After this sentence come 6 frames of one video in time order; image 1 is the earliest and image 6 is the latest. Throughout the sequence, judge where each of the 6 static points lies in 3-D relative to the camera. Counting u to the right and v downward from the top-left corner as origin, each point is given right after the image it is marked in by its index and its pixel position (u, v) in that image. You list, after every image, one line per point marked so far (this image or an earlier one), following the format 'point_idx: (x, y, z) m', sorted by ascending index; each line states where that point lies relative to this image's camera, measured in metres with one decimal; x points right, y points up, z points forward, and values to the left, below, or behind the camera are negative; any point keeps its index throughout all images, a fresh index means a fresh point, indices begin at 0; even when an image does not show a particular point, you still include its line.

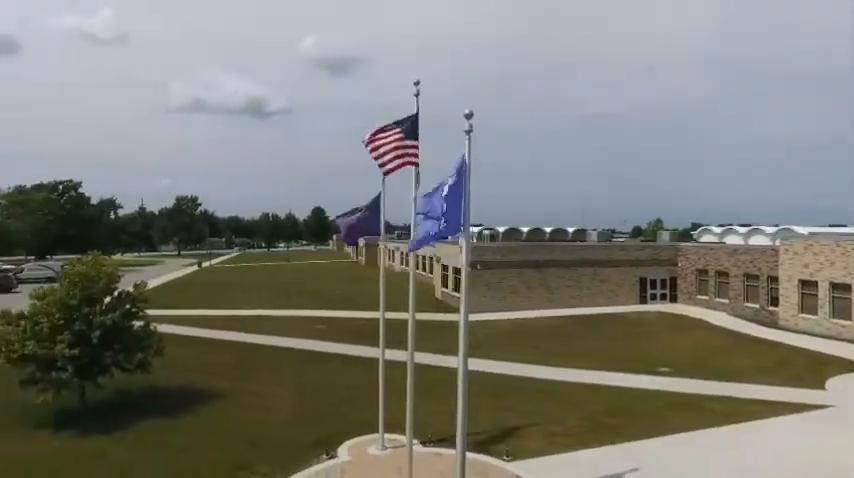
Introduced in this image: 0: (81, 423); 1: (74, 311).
0: (-10.3, -5.5, +15.7) m
1: (-10.5, -2.1, +15.8) m
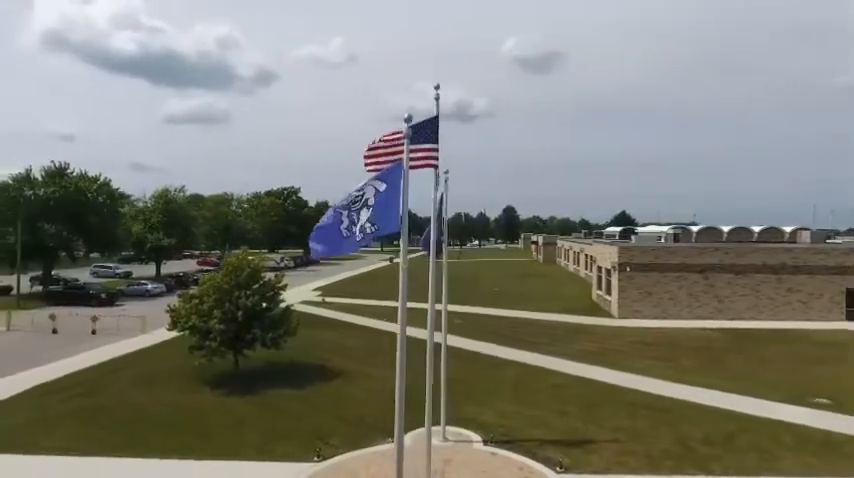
0: (-7.3, -5.3, +19.4) m
1: (-7.4, -2.0, +19.6) m
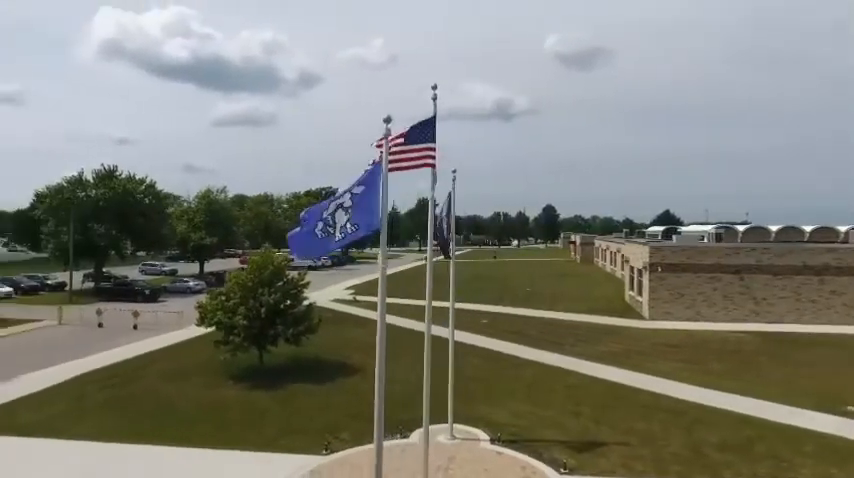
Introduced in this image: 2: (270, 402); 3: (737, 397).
0: (-6.6, -5.3, +20.1) m
1: (-6.7, -2.0, +20.3) m
2: (-5.4, -5.5, +18.0) m
3: (+9.7, -5.0, +16.6) m
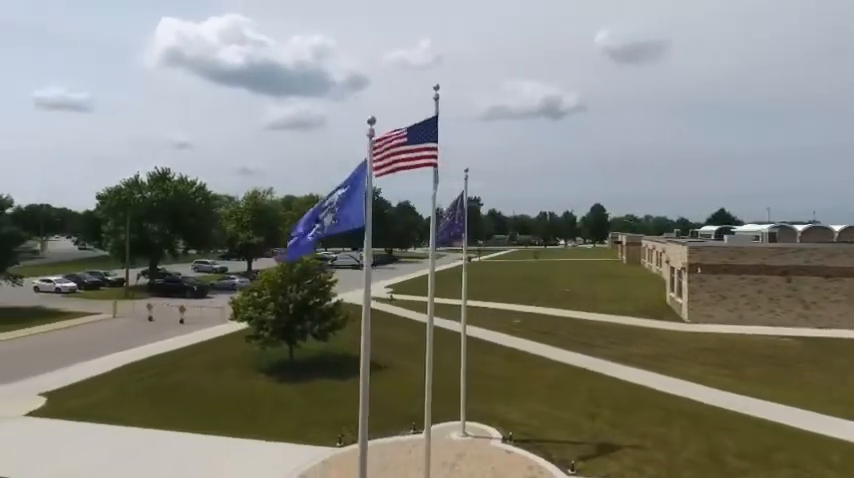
0: (-5.7, -5.3, +20.8) m
1: (-5.8, -1.9, +21.0) m
2: (-4.6, -5.5, +18.7) m
3: (+10.2, -4.9, +15.8) m
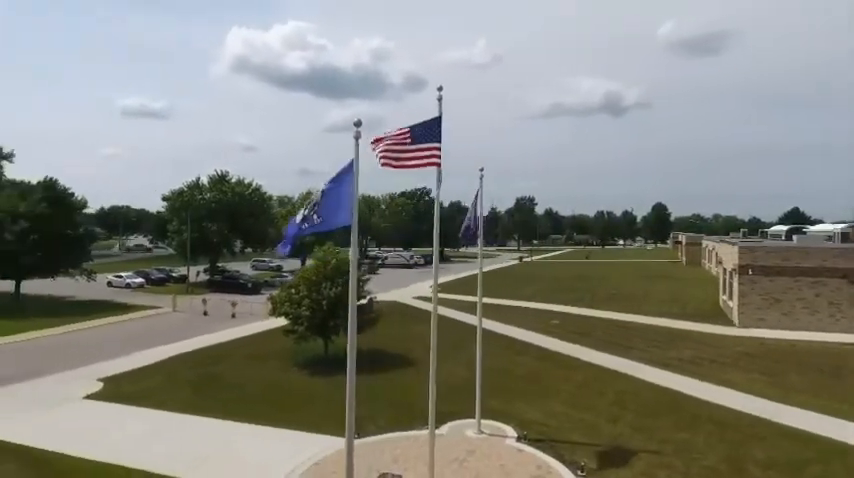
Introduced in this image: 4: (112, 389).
0: (-4.5, -5.2, +21.6) m
1: (-4.6, -1.9, +21.8) m
2: (-3.7, -5.4, +19.4) m
3: (+10.8, -4.9, +14.9) m
4: (-11.8, -5.6, +19.7) m
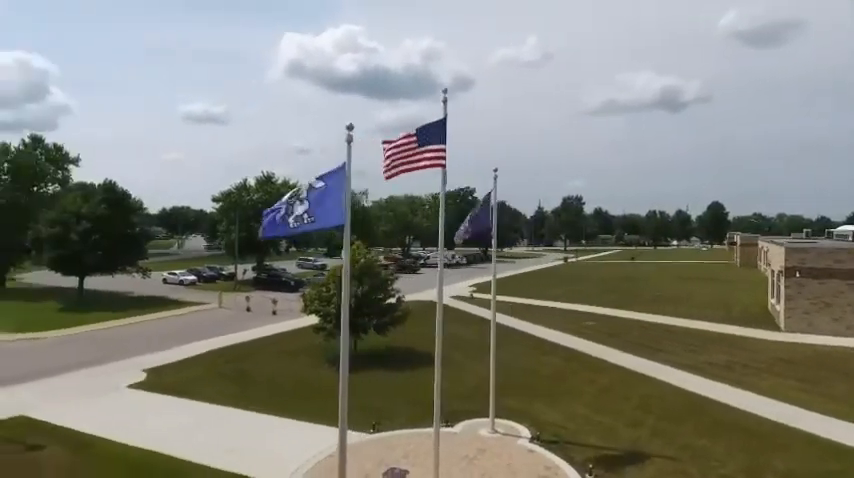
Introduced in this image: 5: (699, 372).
0: (-3.5, -5.2, +22.2) m
1: (-3.5, -1.9, +22.4) m
2: (-2.8, -5.4, +19.9) m
3: (+11.2, -4.9, +14.1) m
4: (-10.8, -5.6, +20.9) m
5: (+9.9, -4.9, +19.2) m
